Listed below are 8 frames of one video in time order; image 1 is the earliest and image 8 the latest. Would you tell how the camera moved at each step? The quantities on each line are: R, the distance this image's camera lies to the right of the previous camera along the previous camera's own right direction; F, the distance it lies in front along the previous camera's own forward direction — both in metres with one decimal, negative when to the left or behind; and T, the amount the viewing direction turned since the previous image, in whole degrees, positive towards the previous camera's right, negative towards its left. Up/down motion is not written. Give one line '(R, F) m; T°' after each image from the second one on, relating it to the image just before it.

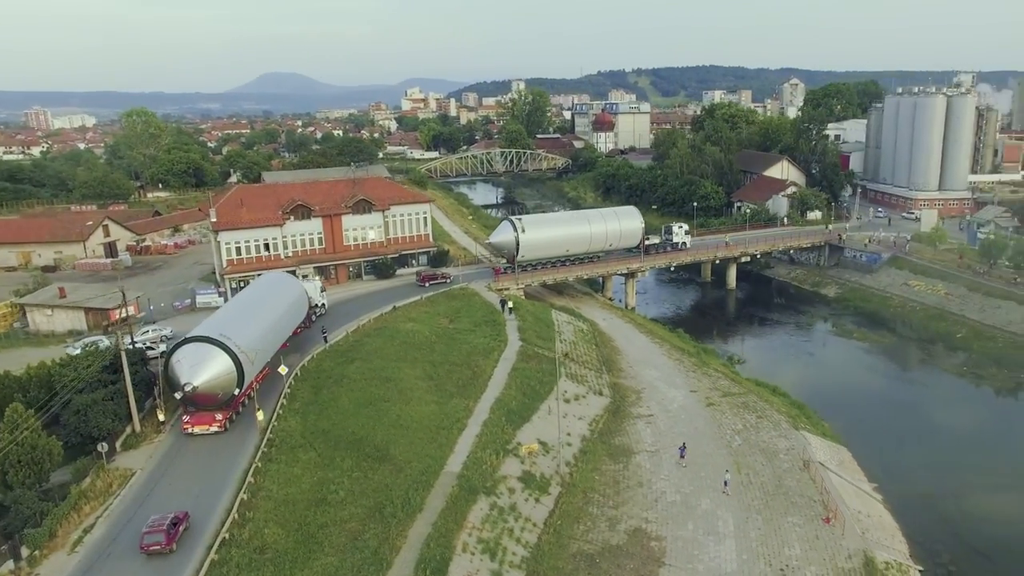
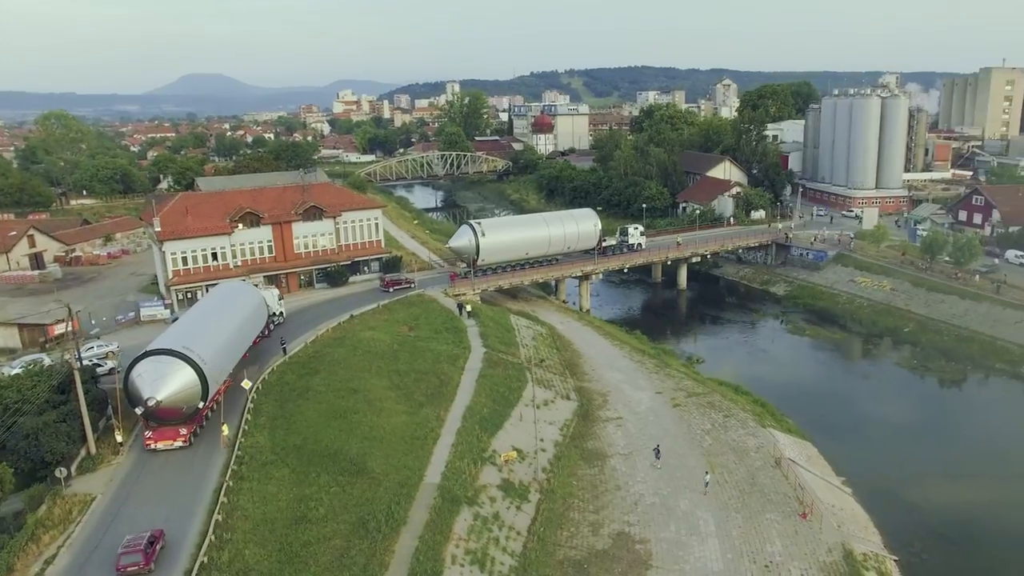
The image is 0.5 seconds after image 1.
(-1.1, 0.0) m; +4°
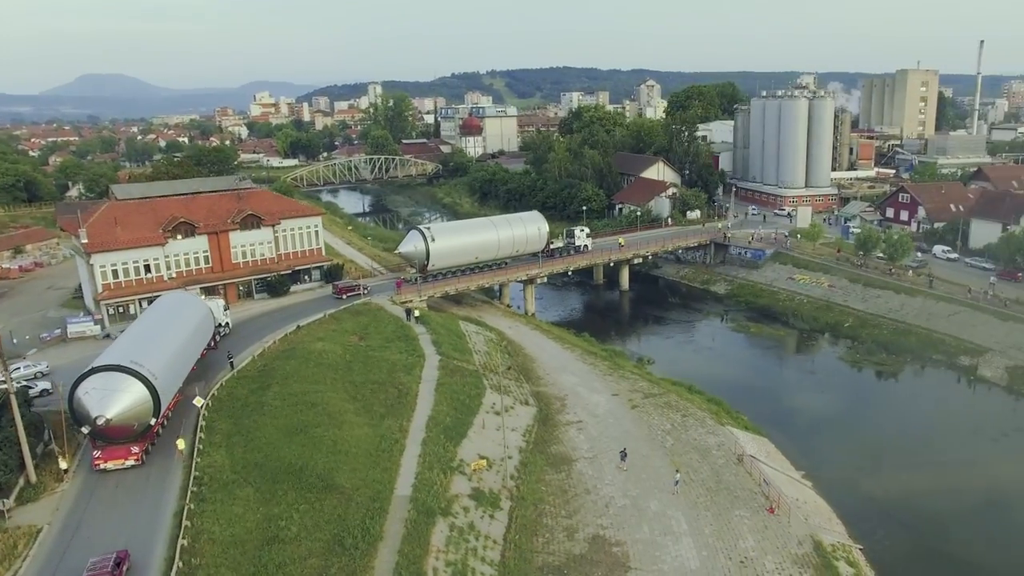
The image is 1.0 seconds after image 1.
(-1.1, +0.1) m; +5°
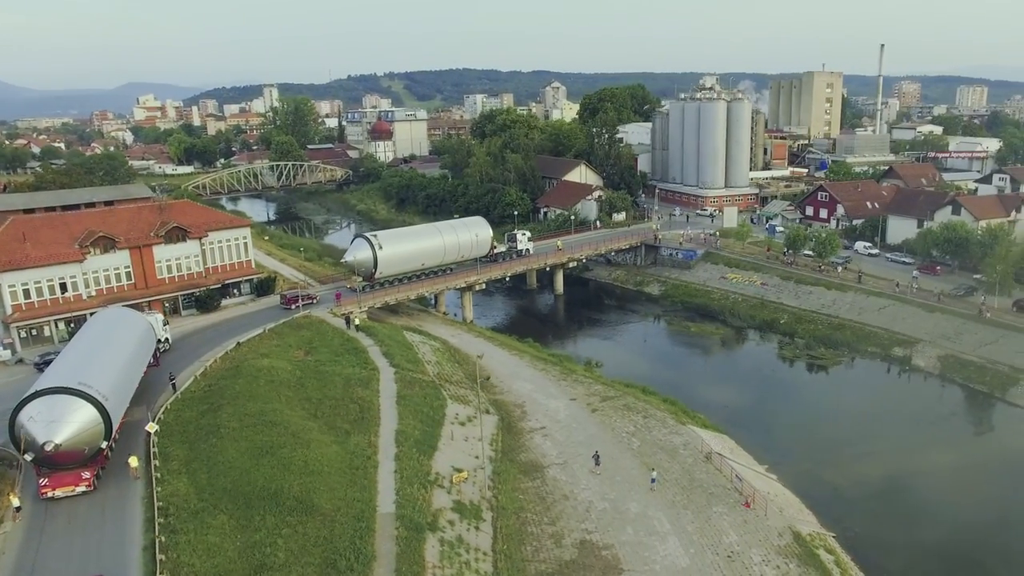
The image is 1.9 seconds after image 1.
(-2.0, +0.2) m; +7°
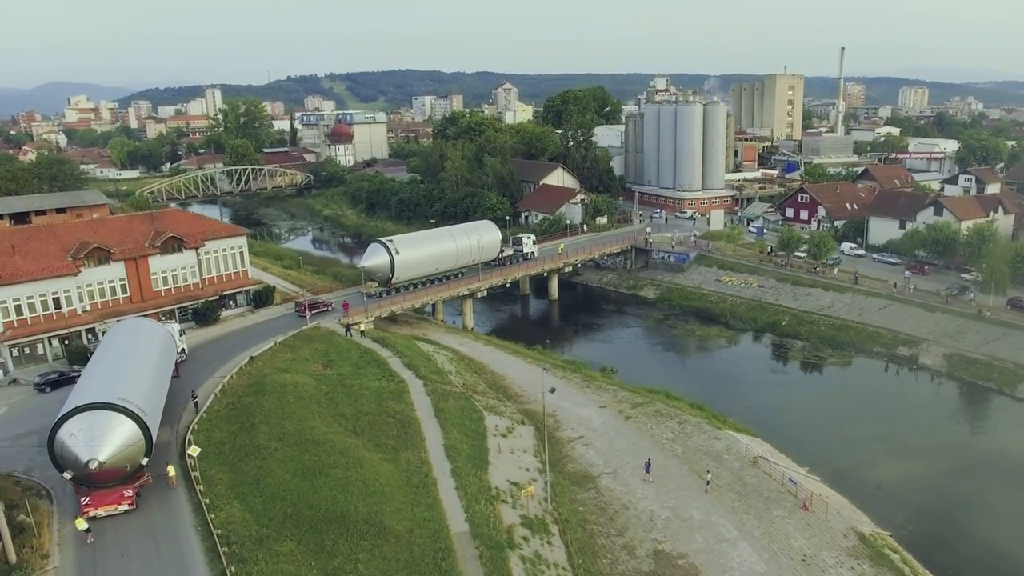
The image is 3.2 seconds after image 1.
(-3.4, +0.3) m; +5°
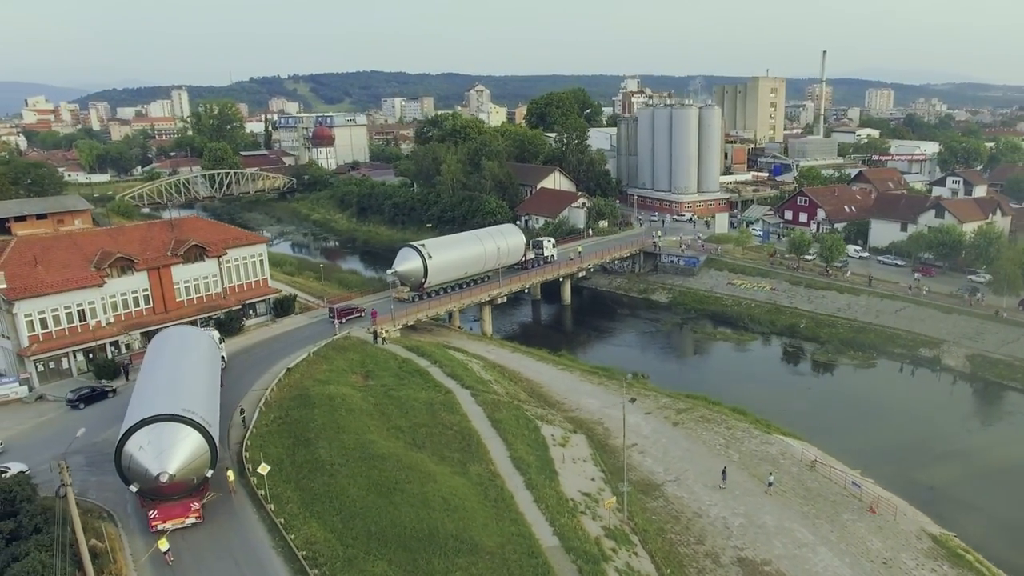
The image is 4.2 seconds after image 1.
(-3.3, 0.0) m; +3°
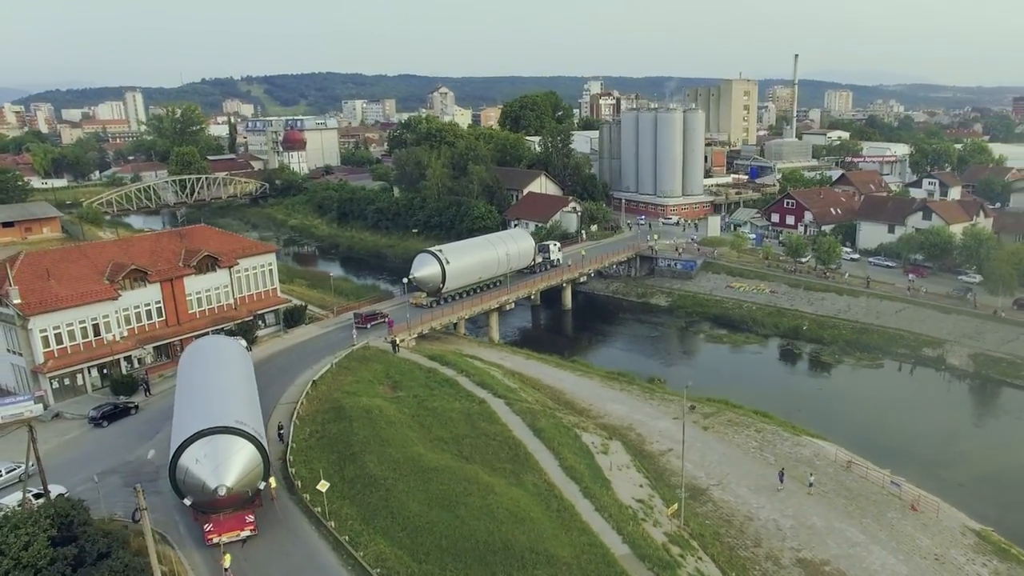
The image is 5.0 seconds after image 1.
(-3.0, -0.2) m; +4°
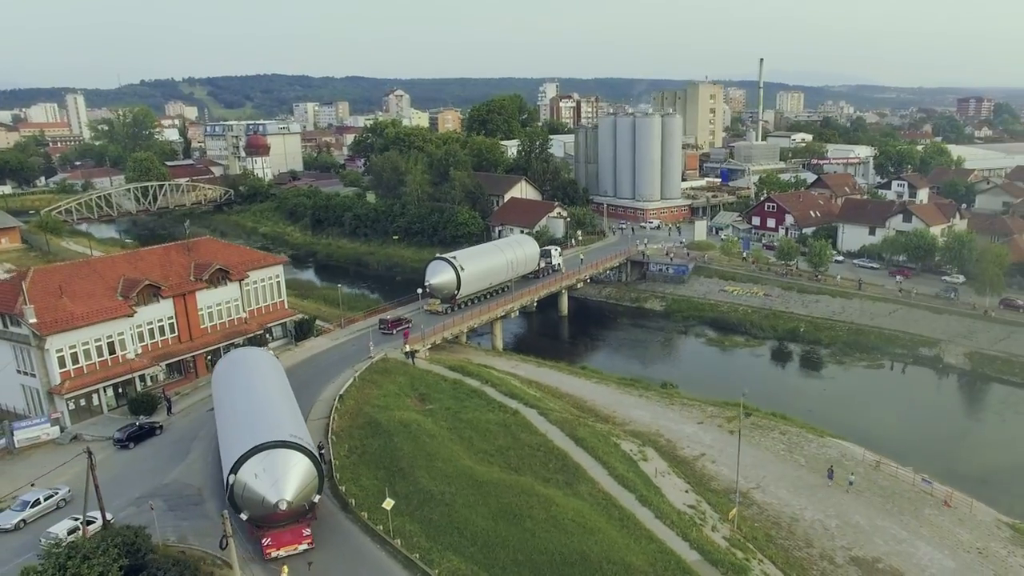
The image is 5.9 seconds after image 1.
(-3.3, -0.2) m; +4°
